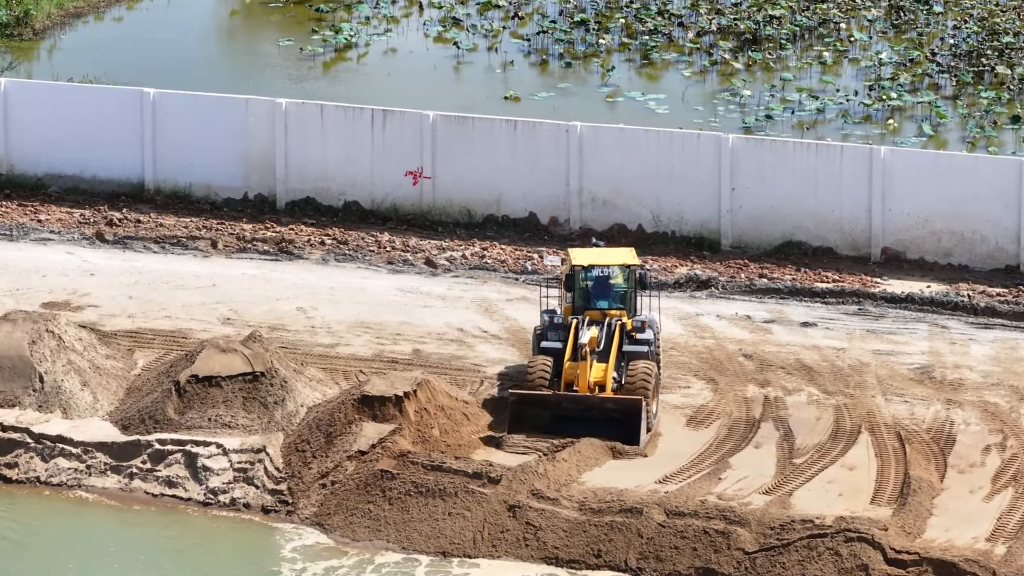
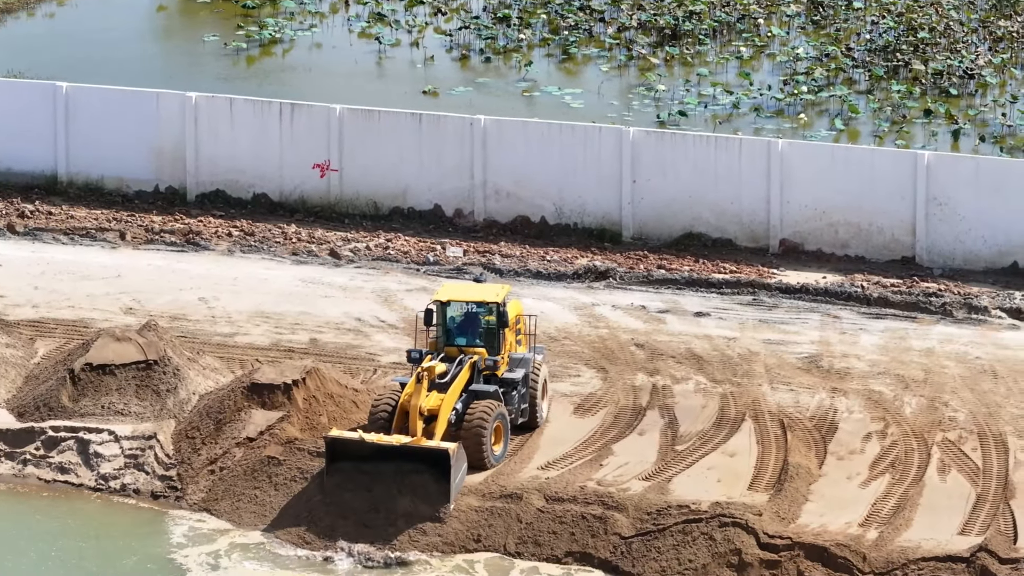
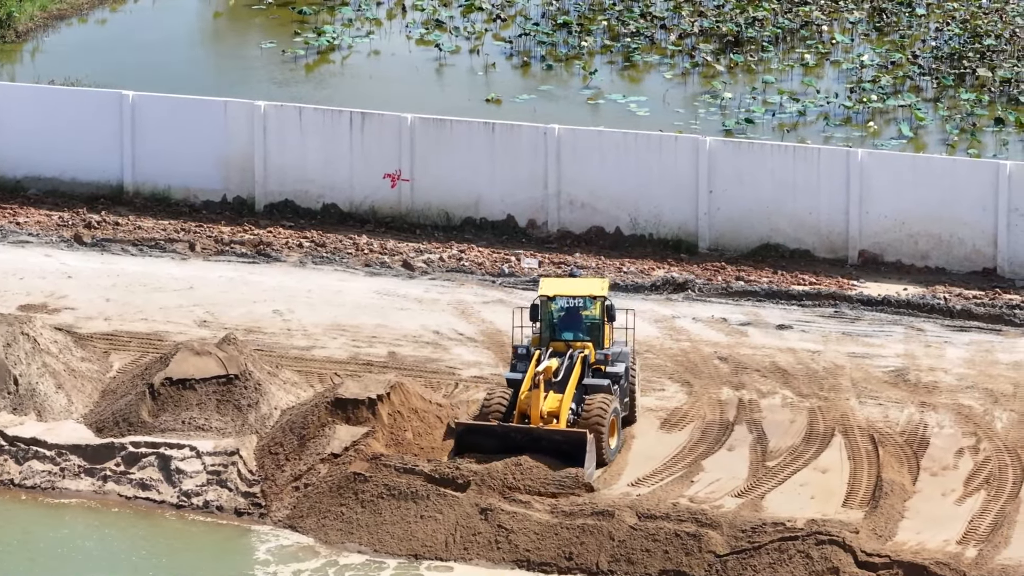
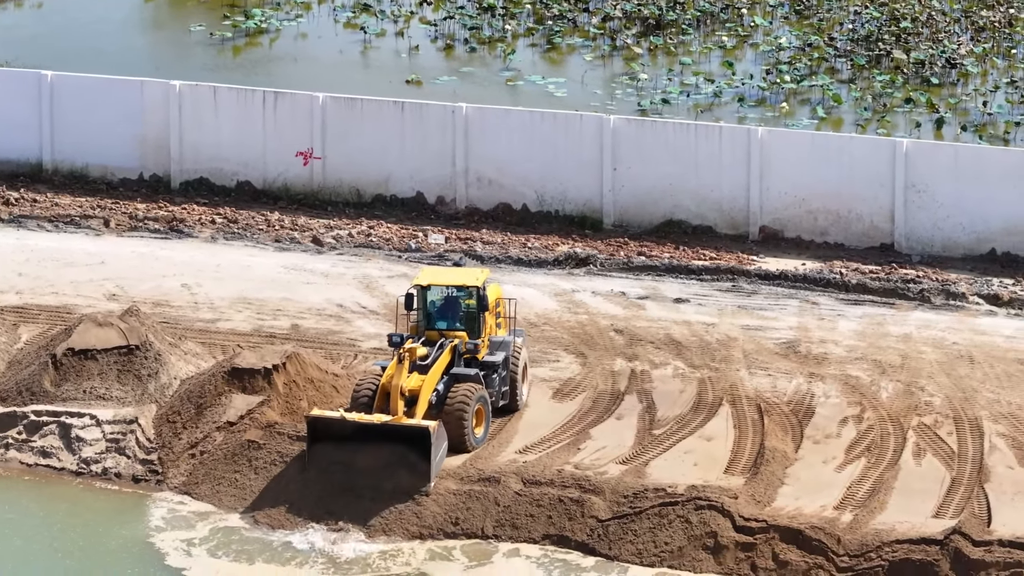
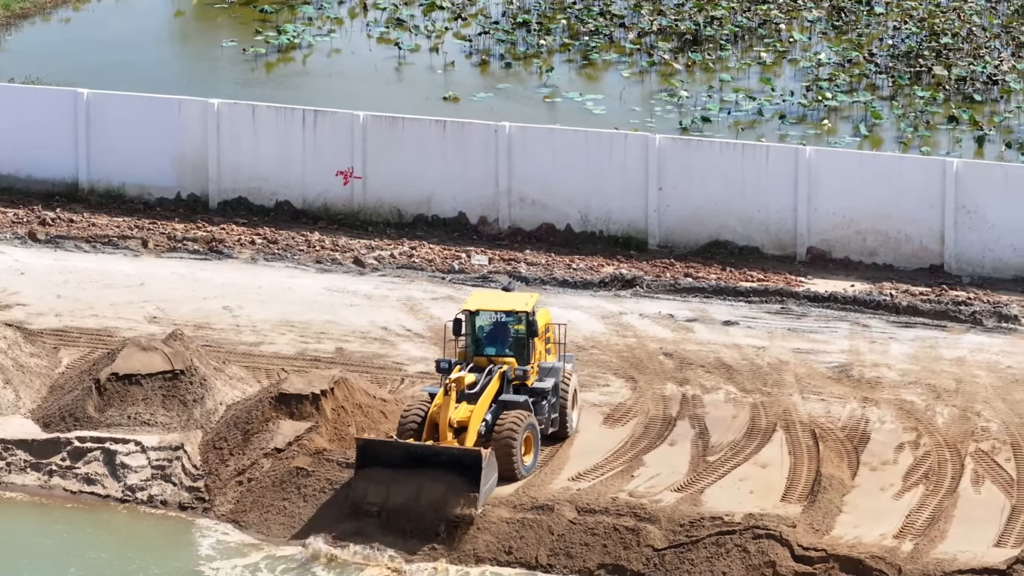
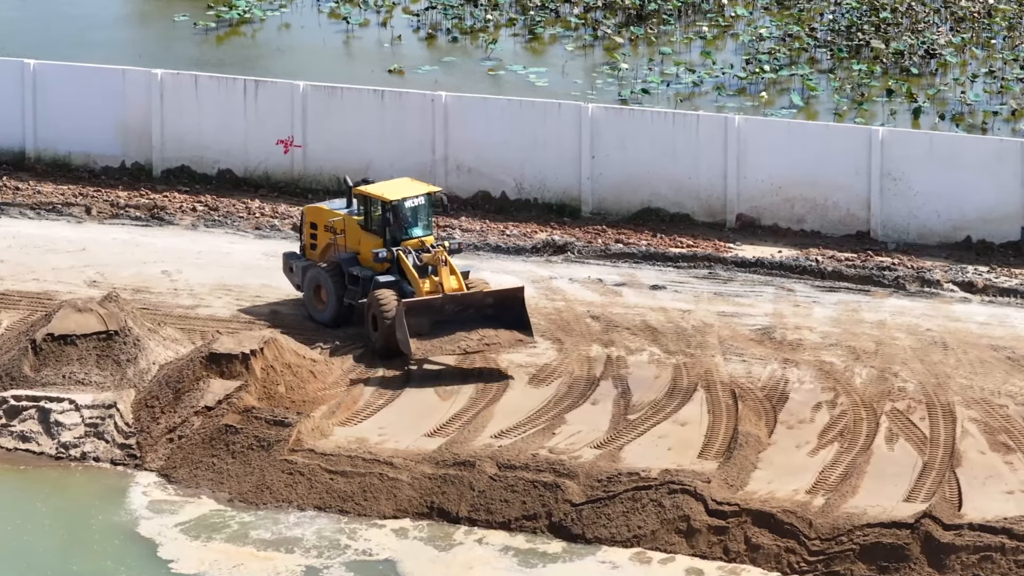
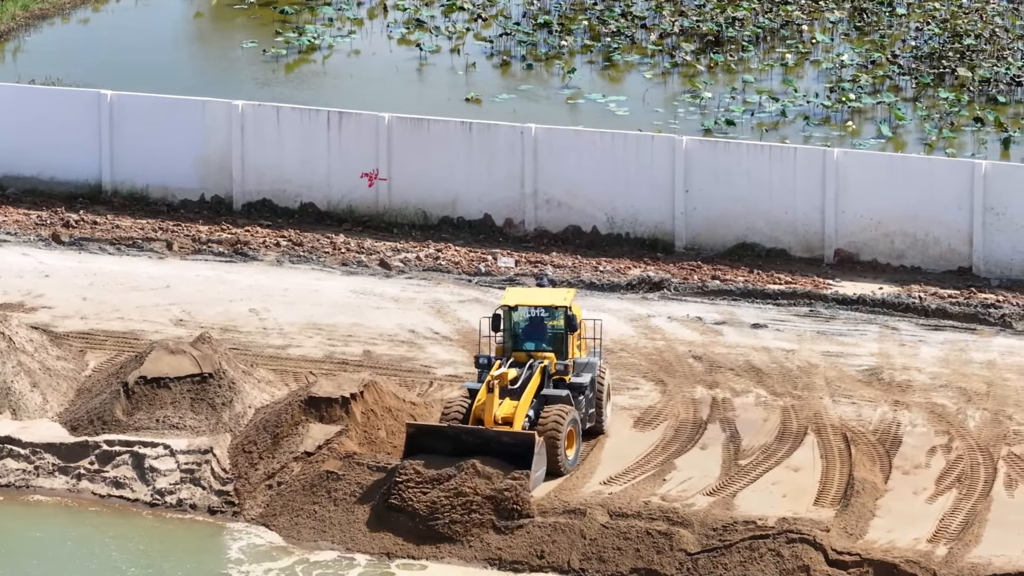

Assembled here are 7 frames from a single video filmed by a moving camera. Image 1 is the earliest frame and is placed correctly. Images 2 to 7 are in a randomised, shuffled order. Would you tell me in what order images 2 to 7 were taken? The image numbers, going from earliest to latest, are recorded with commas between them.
3, 7, 5, 2, 4, 6
